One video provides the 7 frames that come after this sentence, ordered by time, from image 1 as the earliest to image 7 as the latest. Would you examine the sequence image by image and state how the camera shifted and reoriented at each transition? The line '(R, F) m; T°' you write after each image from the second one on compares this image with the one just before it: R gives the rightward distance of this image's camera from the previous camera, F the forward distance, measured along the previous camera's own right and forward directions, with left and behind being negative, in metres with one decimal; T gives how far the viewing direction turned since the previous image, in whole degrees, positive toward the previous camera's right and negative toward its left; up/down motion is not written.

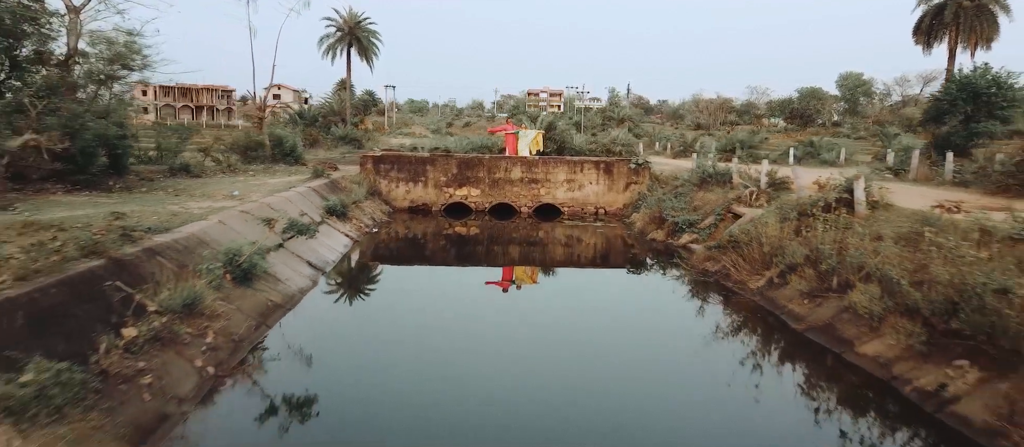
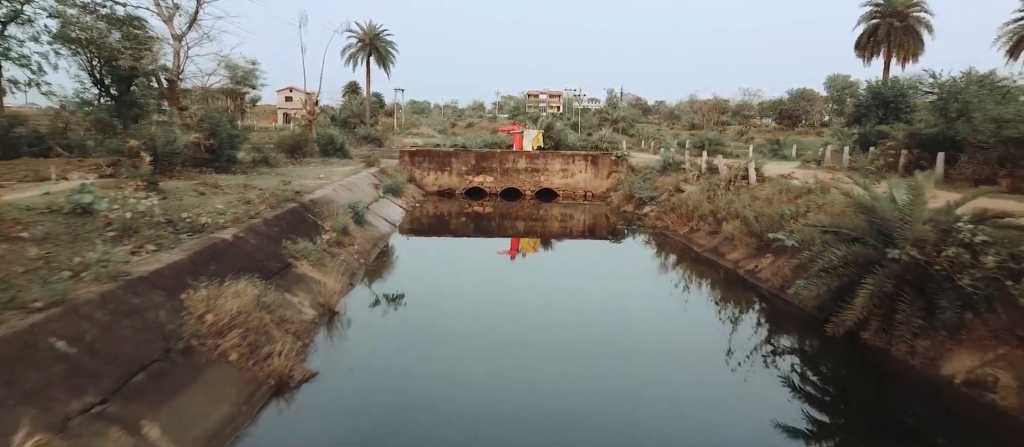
(-0.2, -3.8) m; 0°
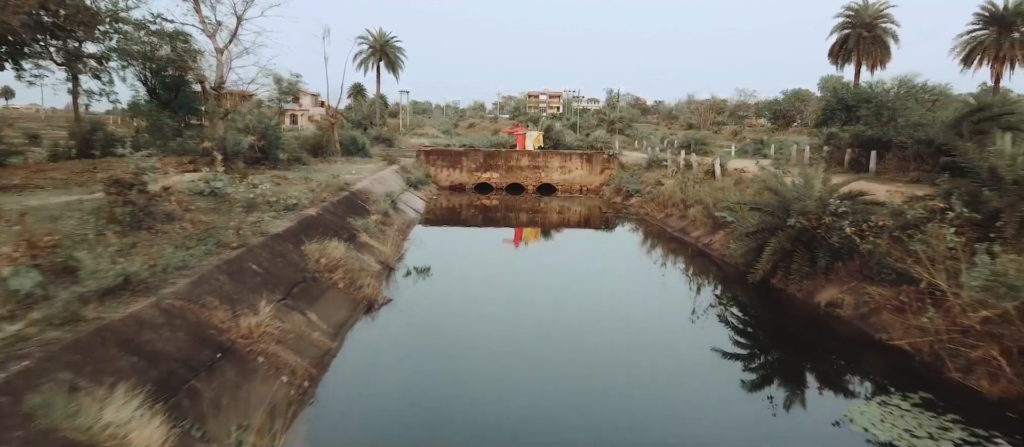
(-0.1, -2.2) m; 0°
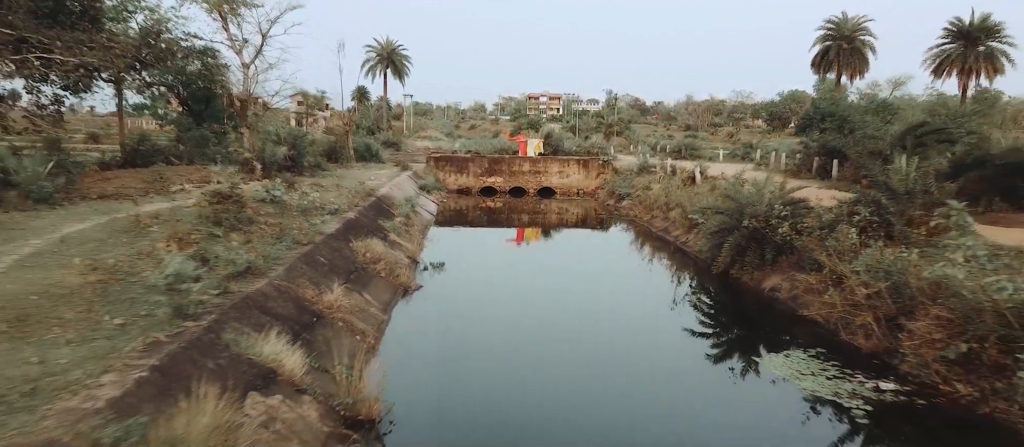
(-0.1, -1.7) m; 0°
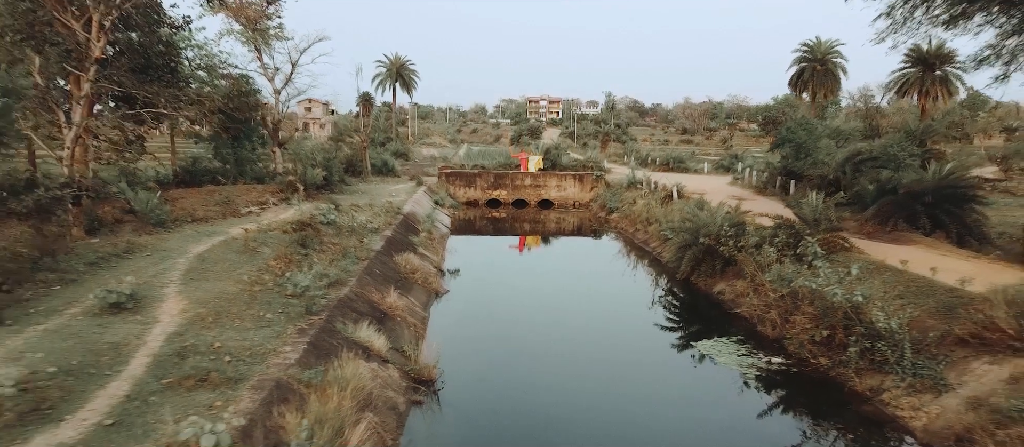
(-0.1, -2.5) m; 0°
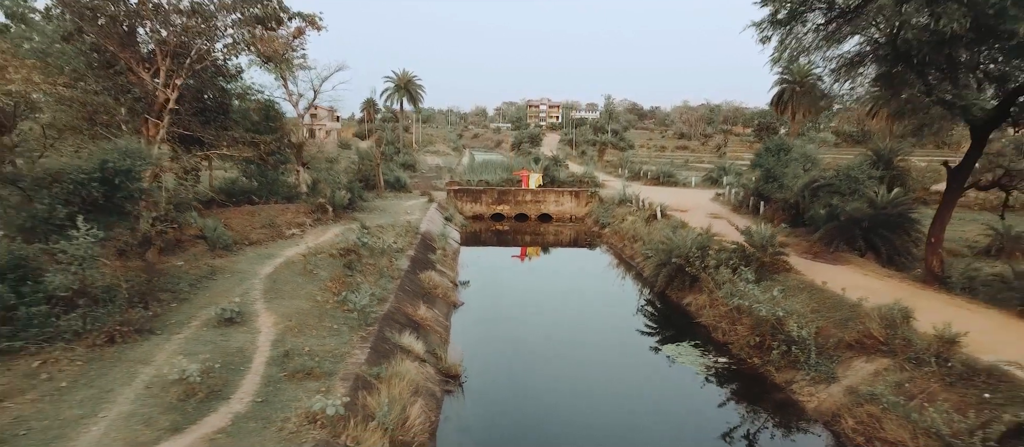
(-0.1, -2.3) m; 0°
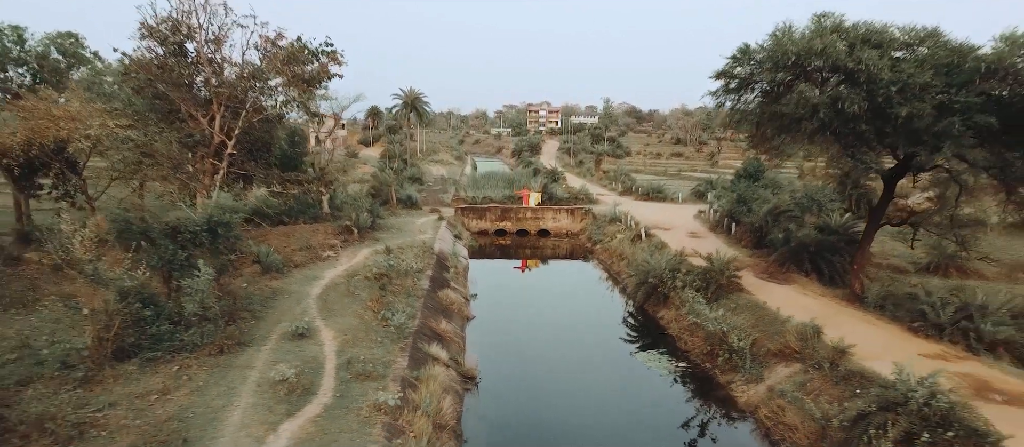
(-0.1, -2.7) m; 0°
